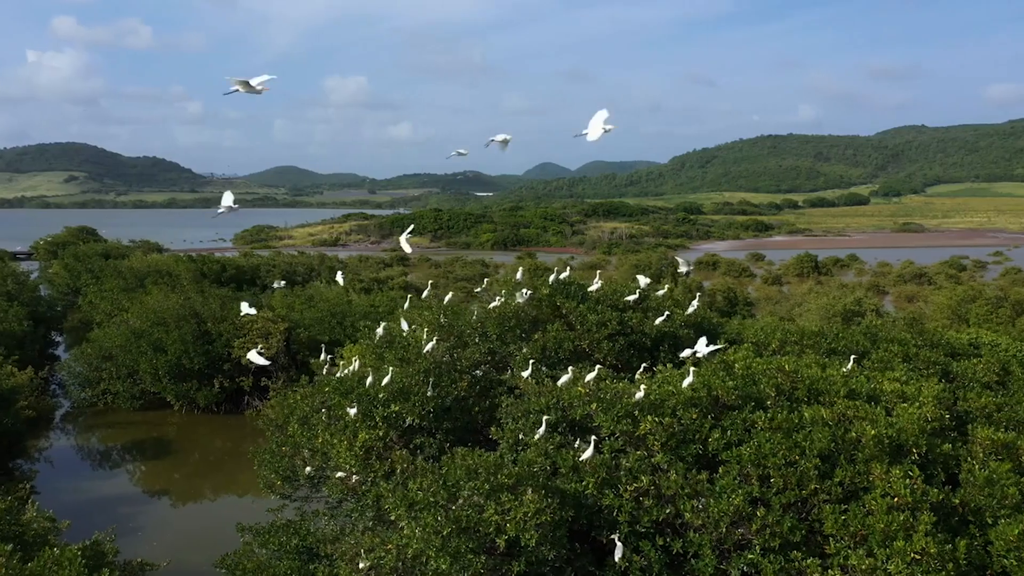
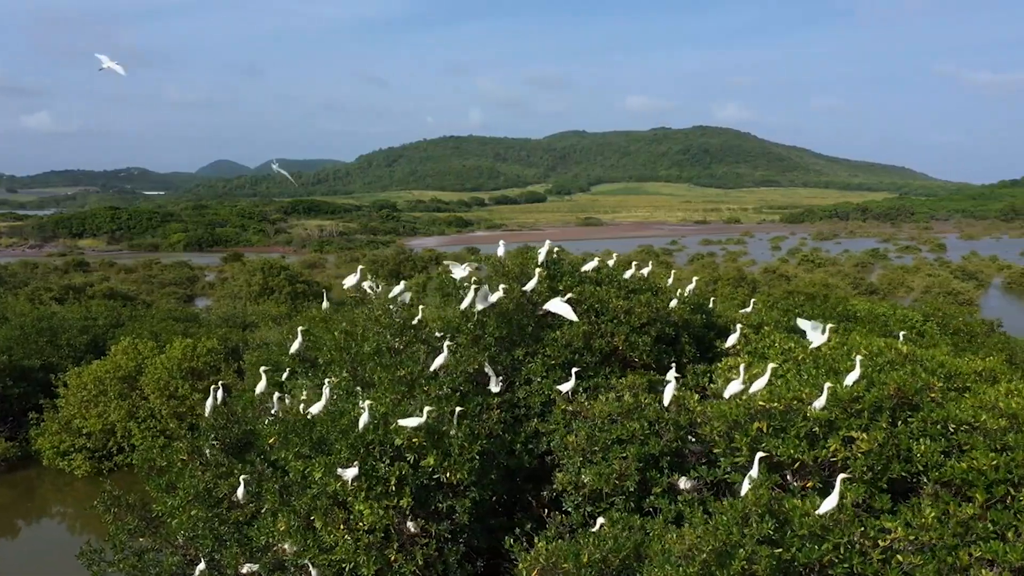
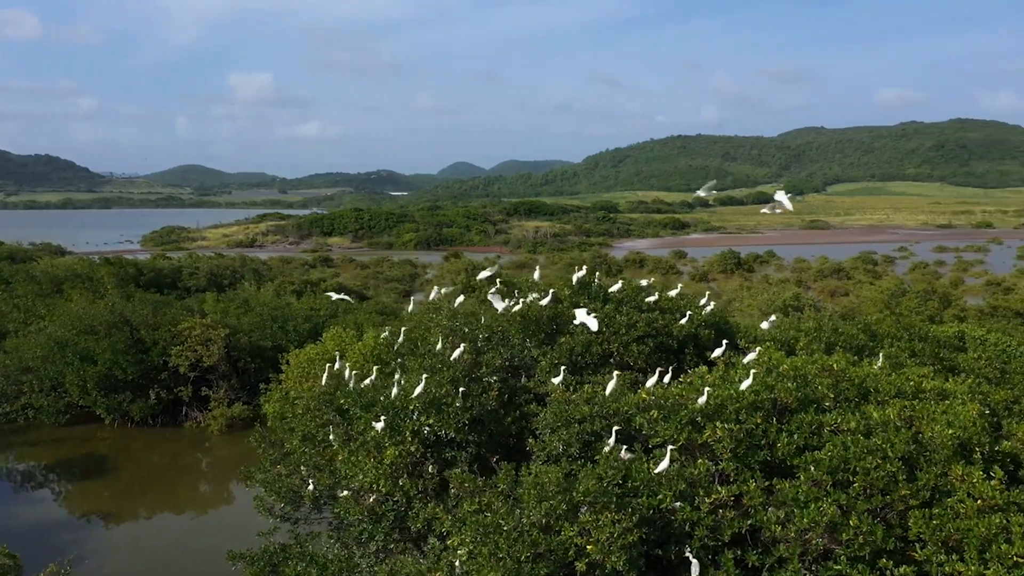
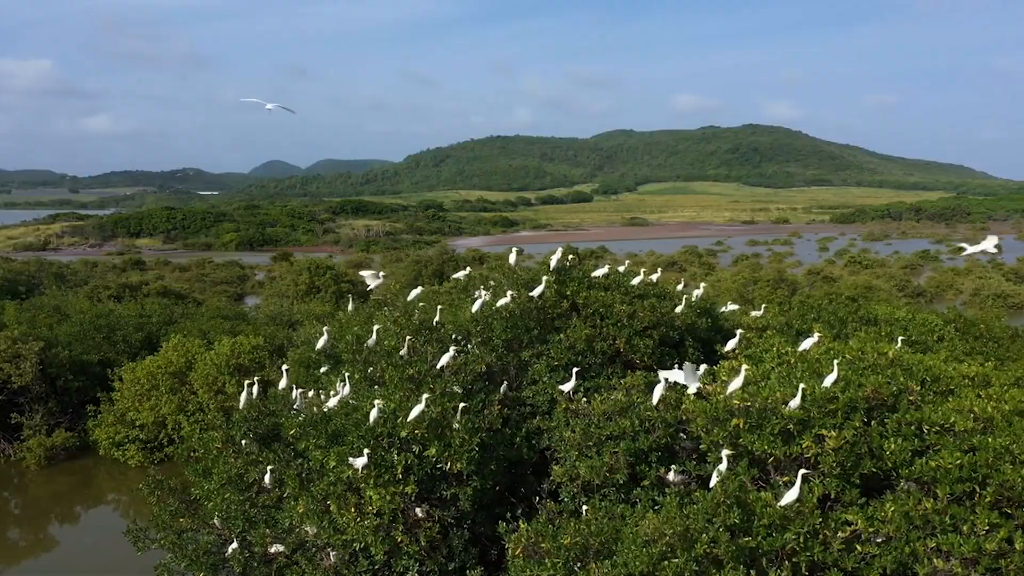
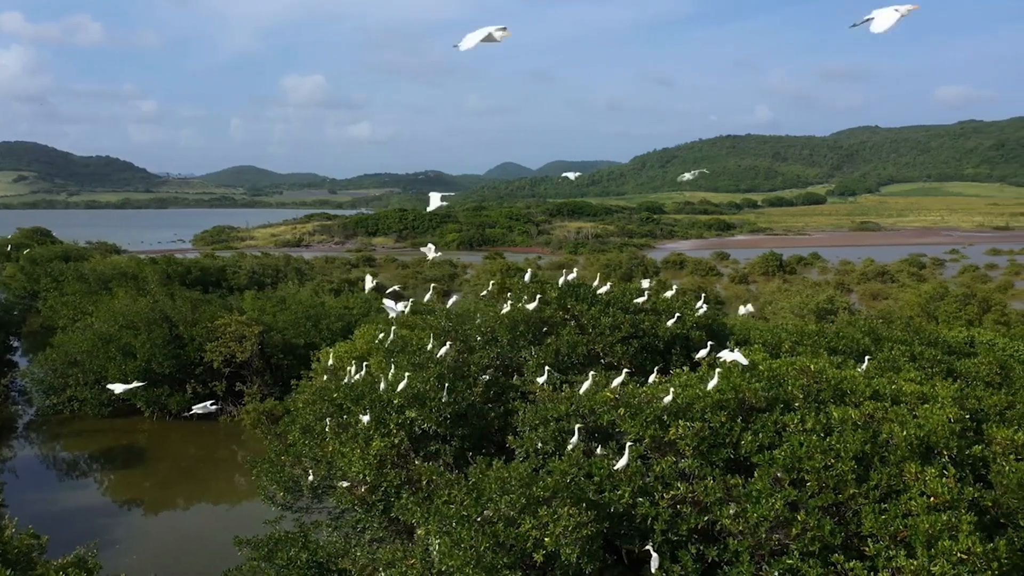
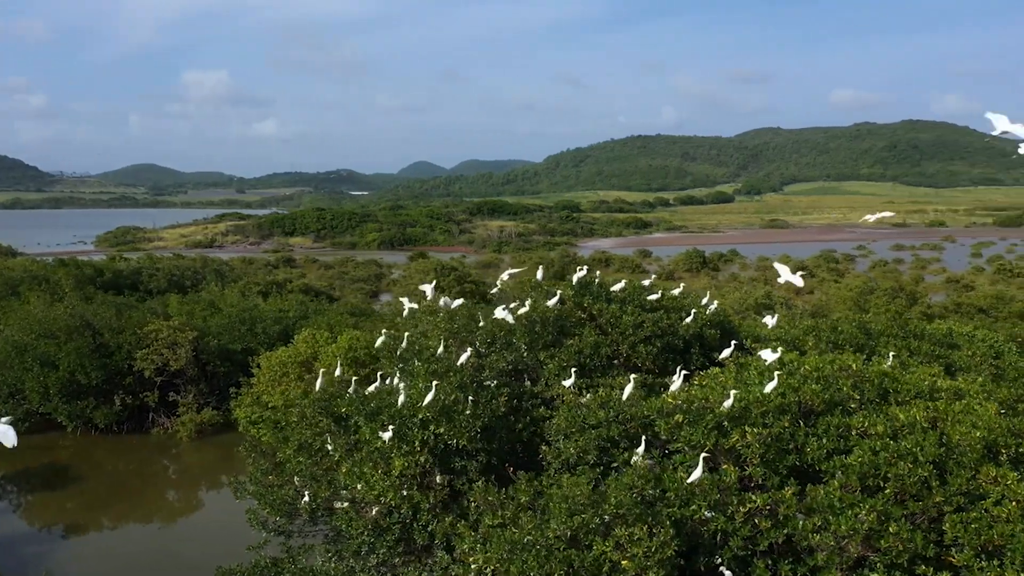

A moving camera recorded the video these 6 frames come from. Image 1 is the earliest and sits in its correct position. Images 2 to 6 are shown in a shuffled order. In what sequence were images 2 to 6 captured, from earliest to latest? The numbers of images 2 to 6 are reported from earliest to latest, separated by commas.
5, 3, 6, 4, 2
